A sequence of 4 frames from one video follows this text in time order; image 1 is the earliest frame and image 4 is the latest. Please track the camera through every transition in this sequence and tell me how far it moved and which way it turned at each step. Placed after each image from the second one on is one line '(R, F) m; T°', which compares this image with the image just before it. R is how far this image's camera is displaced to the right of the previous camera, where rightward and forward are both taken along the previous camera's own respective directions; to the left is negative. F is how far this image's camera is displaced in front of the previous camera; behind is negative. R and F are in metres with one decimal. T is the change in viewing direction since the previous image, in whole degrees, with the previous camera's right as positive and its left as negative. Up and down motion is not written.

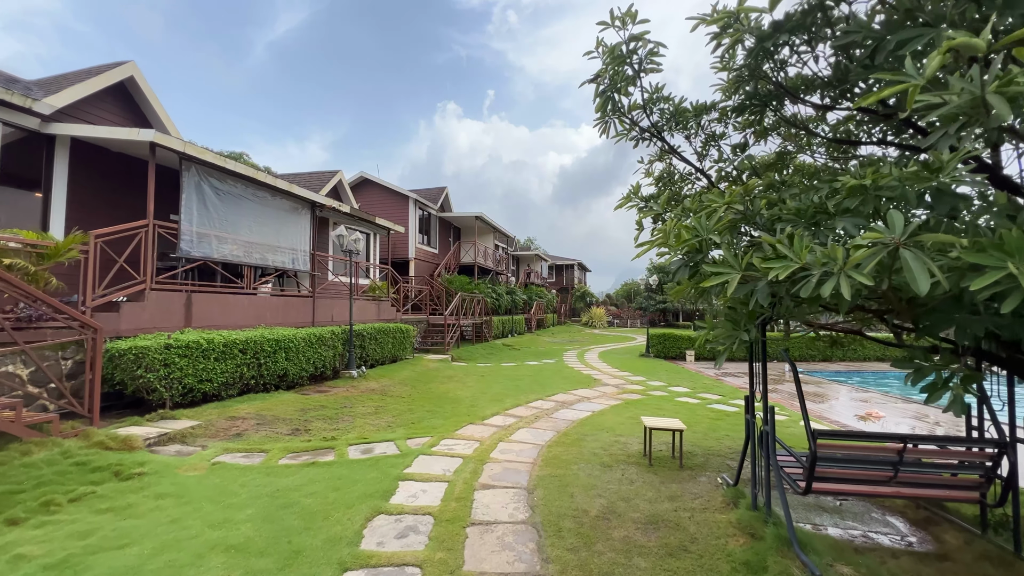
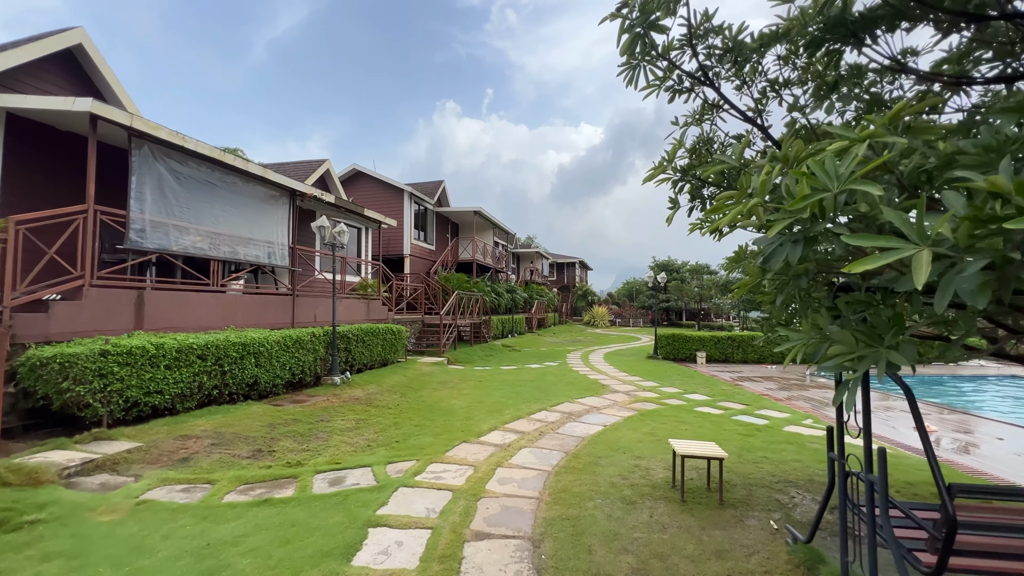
(0.0, +0.9) m; 0°
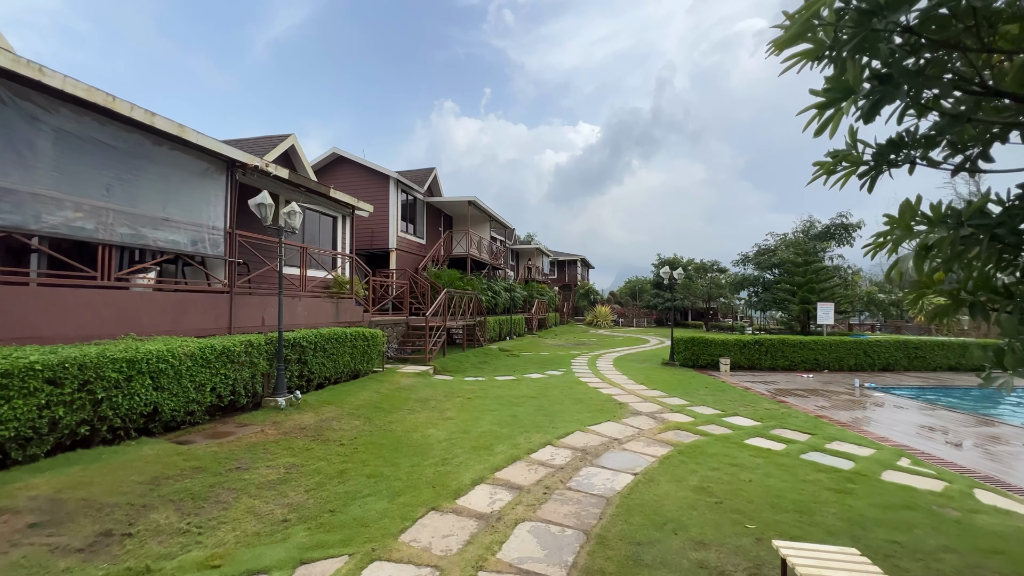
(+0.1, +1.8) m; 0°
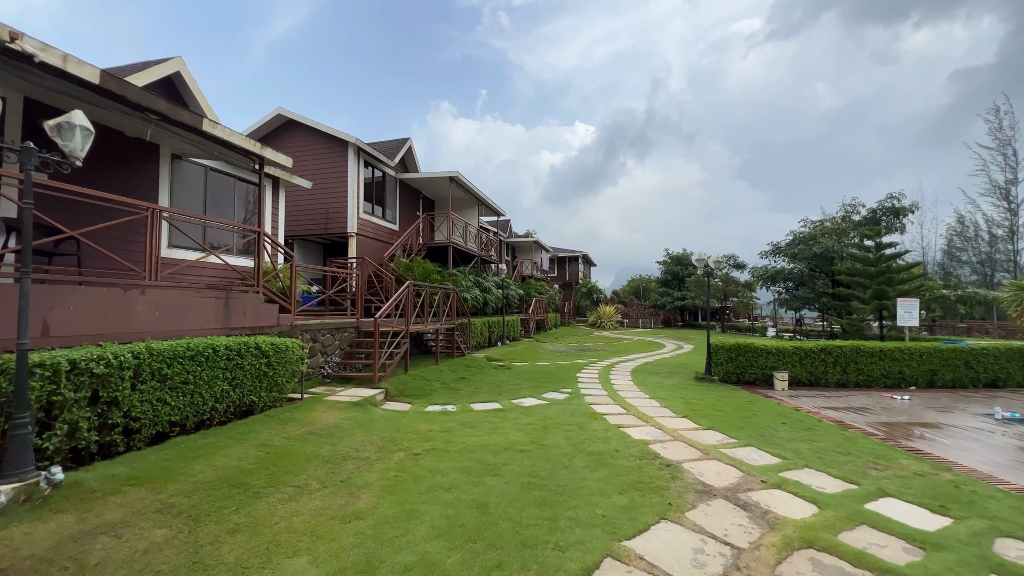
(+0.3, +3.1) m; 0°
